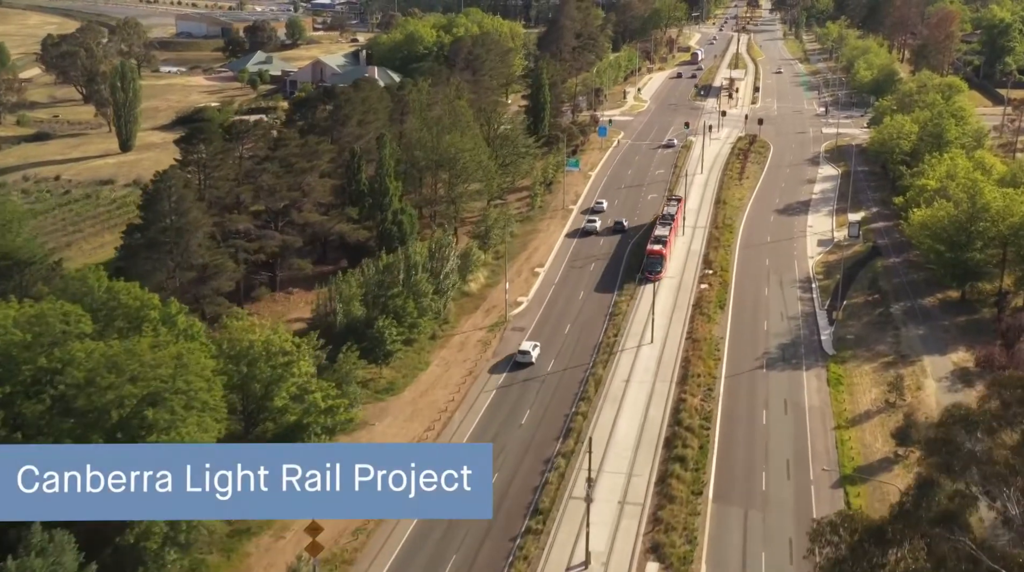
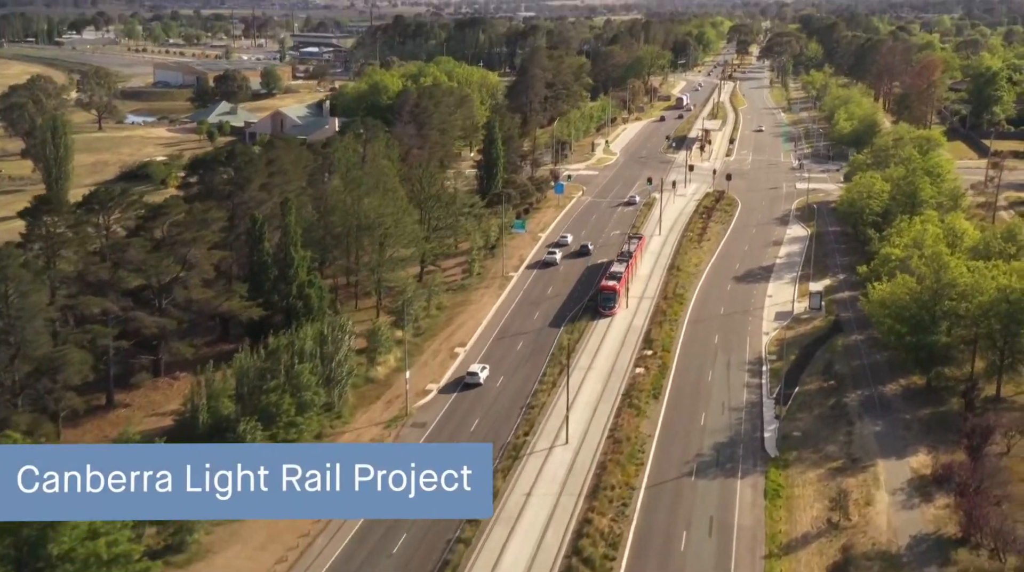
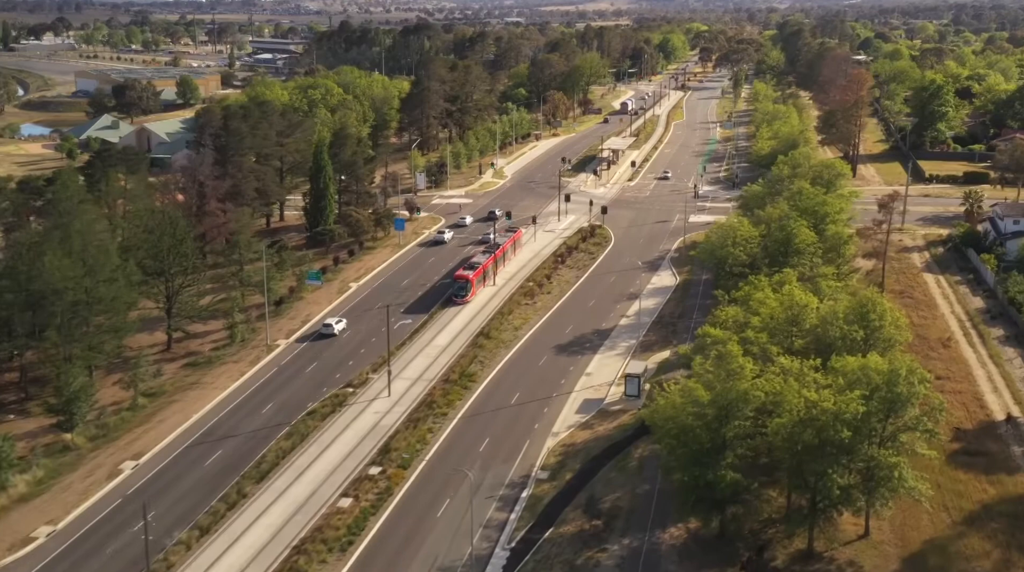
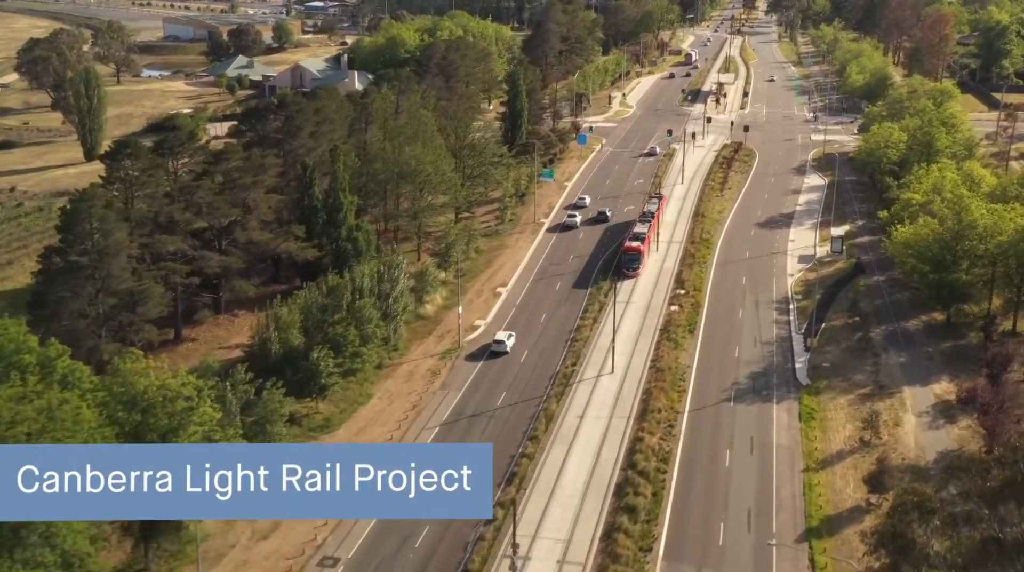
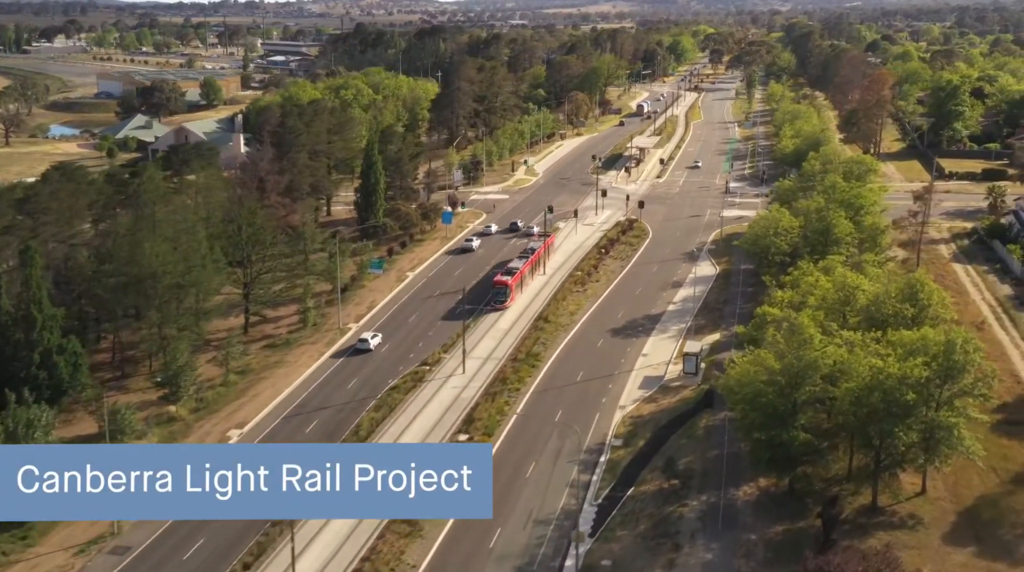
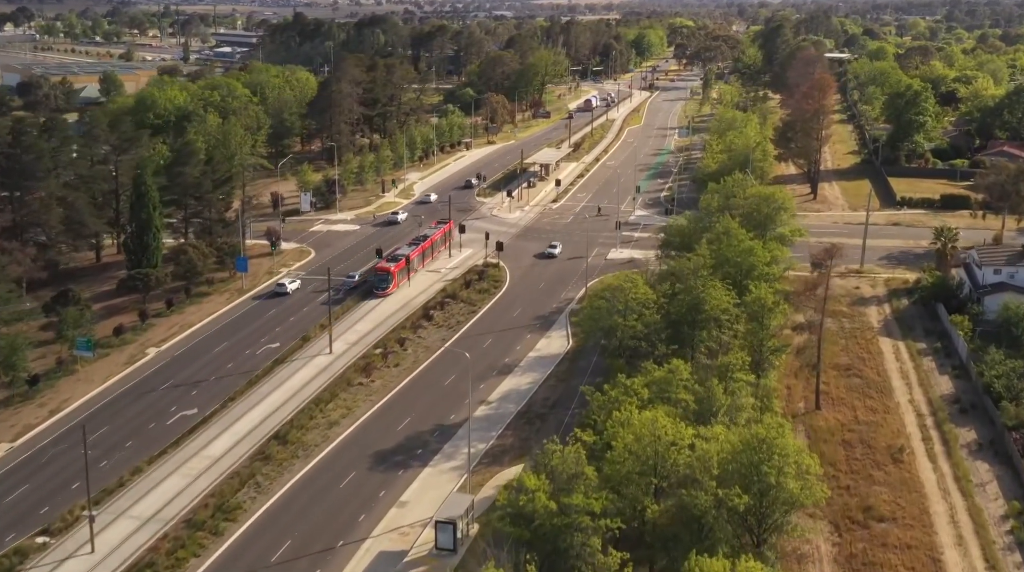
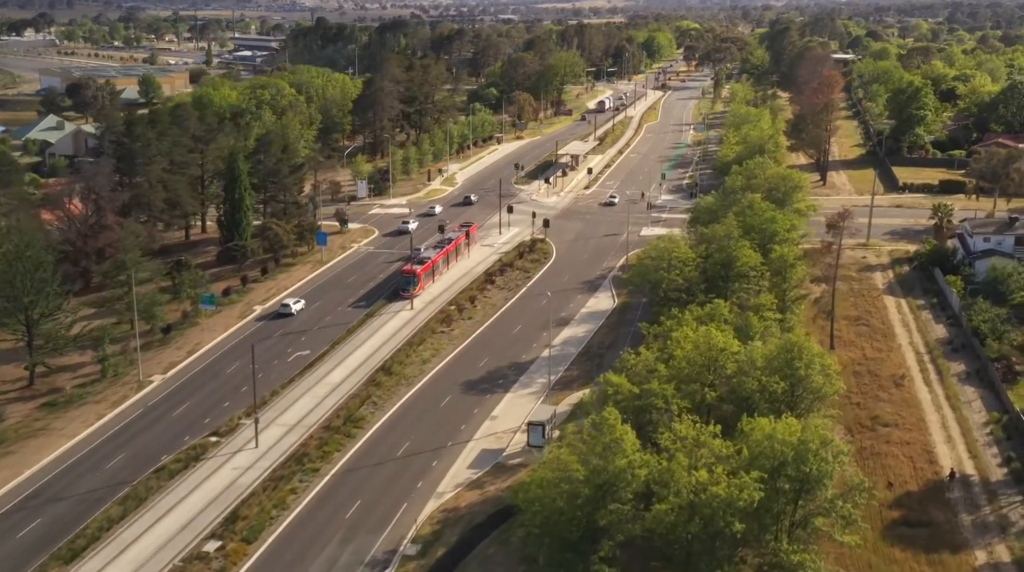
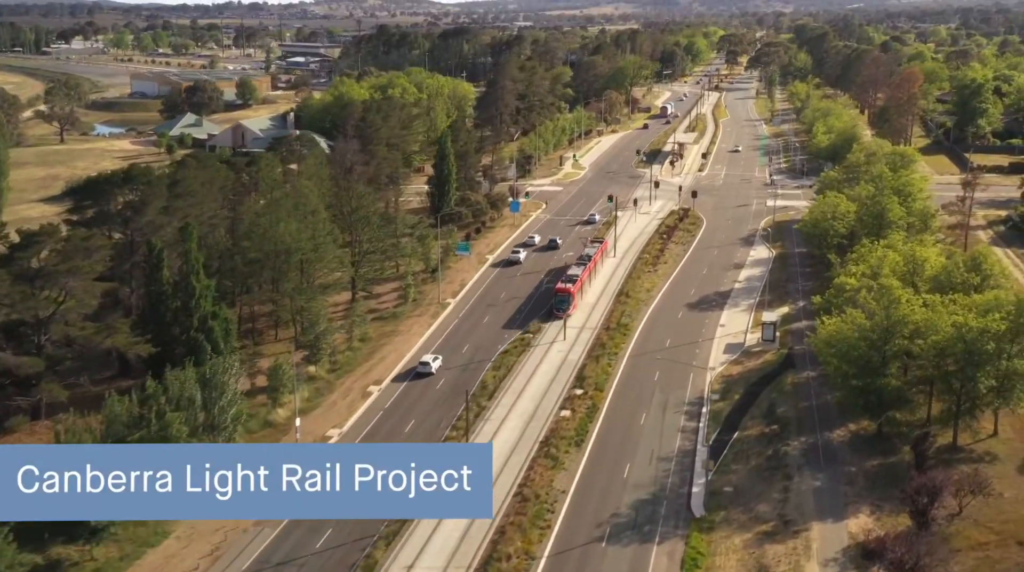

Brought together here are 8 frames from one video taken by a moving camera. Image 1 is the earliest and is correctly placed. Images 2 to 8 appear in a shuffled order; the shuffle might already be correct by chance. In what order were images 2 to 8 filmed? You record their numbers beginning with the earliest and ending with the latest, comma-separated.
4, 2, 8, 5, 3, 7, 6
